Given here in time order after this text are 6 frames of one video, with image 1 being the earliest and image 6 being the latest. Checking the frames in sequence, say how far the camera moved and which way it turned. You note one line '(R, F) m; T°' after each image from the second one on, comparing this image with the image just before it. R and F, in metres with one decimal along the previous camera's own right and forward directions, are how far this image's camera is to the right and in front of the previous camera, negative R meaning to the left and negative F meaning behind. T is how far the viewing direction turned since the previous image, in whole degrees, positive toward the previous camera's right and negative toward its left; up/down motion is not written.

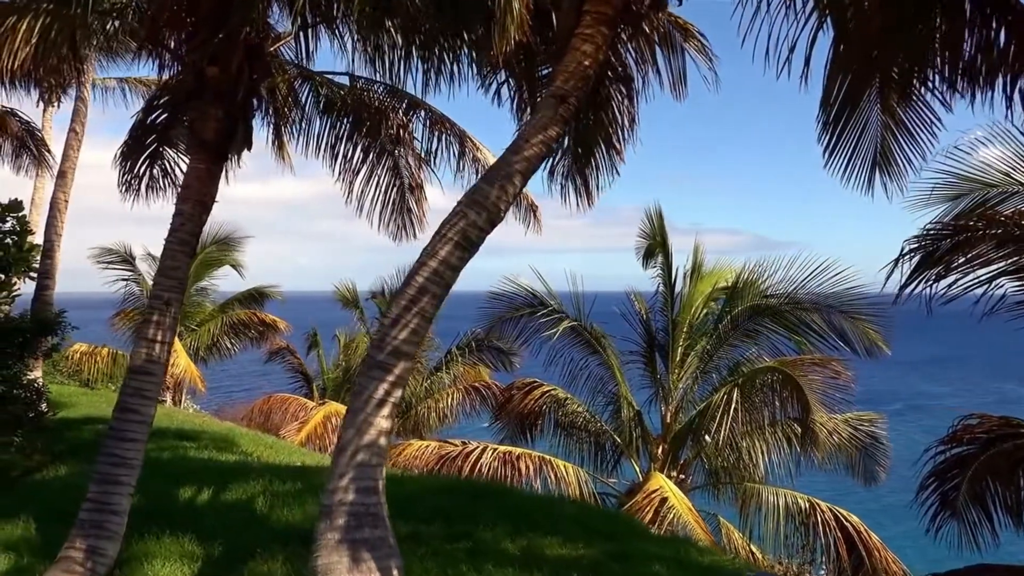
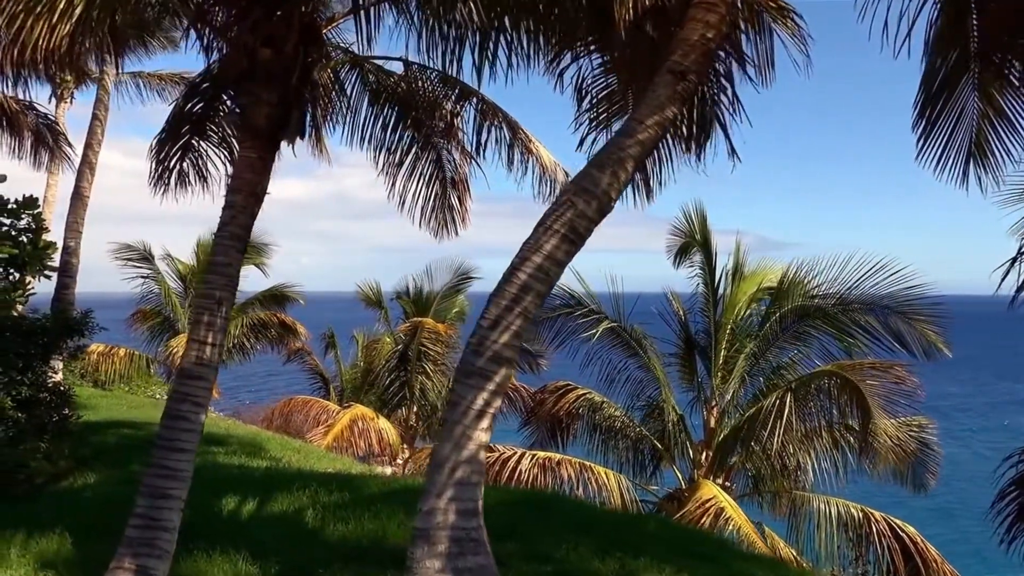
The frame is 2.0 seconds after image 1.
(-0.4, +0.4) m; 0°
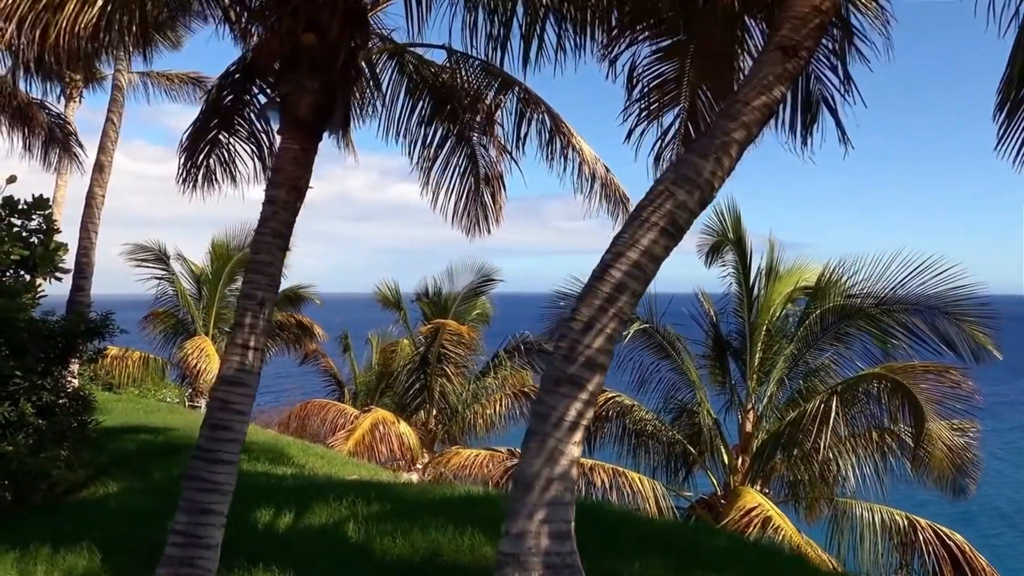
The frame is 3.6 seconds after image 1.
(-0.3, +0.3) m; 0°
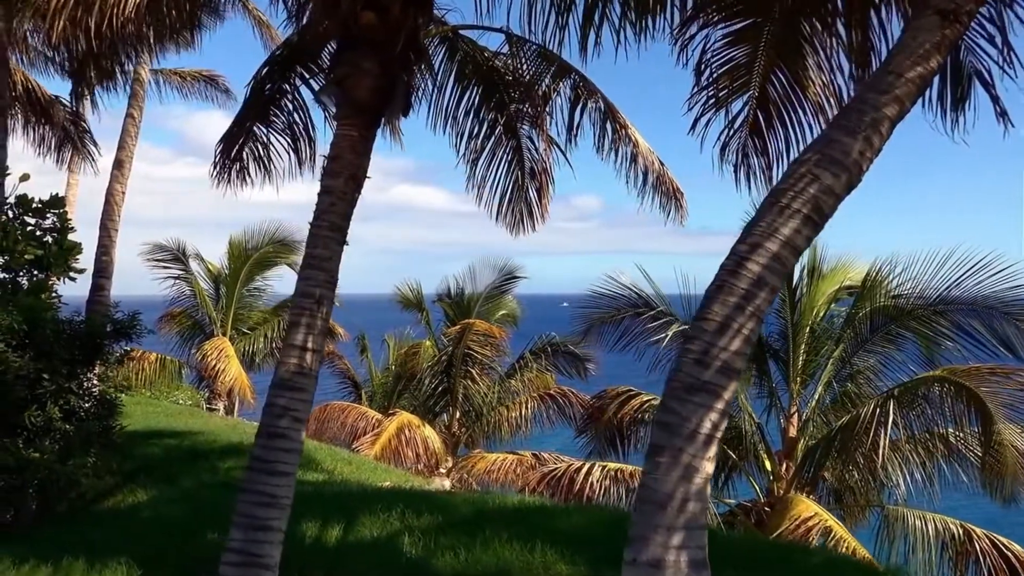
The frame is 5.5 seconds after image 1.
(-0.4, +0.3) m; 0°
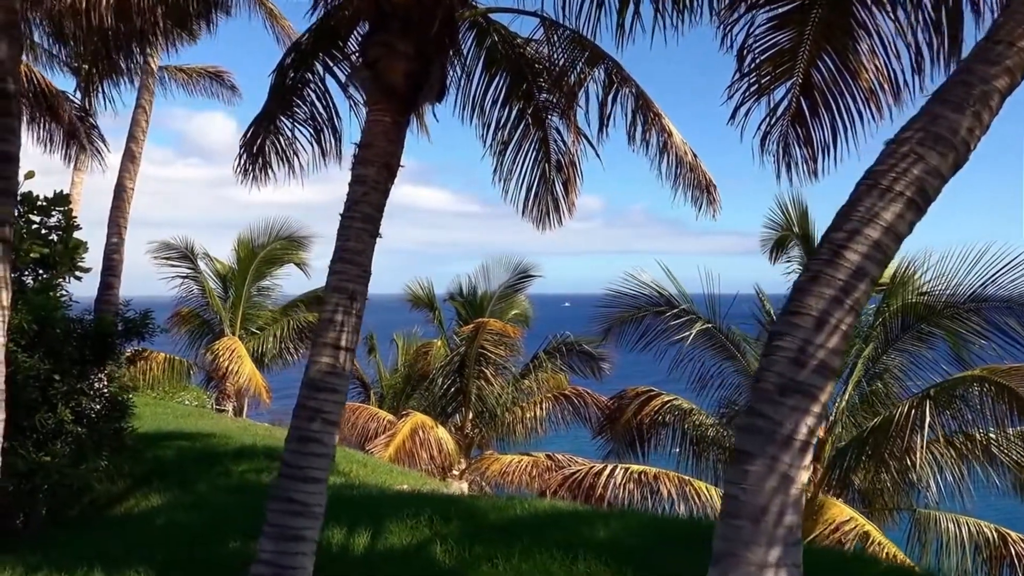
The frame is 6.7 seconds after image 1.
(-0.2, +0.2) m; 0°
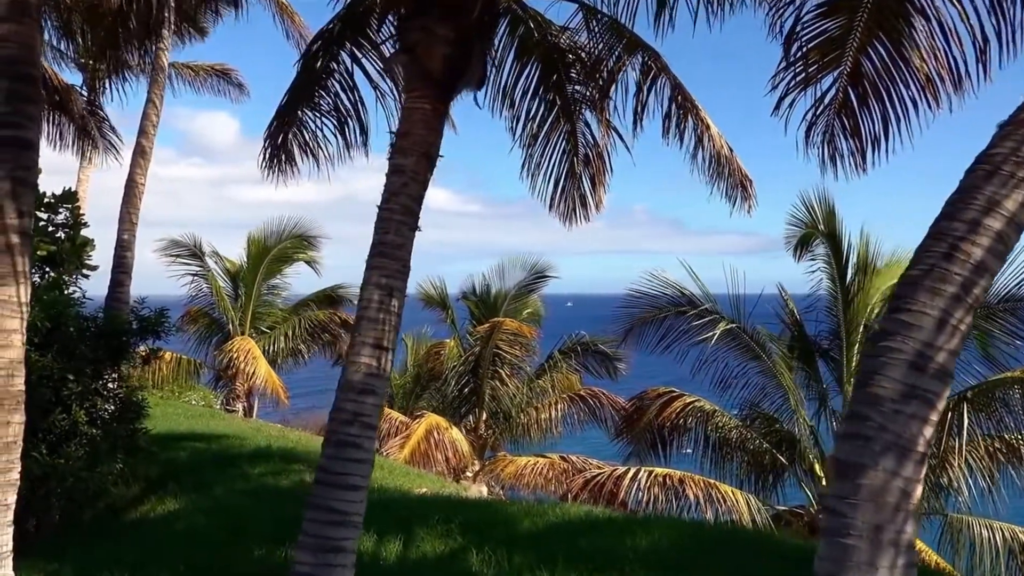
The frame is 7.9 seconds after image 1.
(-0.2, +0.2) m; 0°
